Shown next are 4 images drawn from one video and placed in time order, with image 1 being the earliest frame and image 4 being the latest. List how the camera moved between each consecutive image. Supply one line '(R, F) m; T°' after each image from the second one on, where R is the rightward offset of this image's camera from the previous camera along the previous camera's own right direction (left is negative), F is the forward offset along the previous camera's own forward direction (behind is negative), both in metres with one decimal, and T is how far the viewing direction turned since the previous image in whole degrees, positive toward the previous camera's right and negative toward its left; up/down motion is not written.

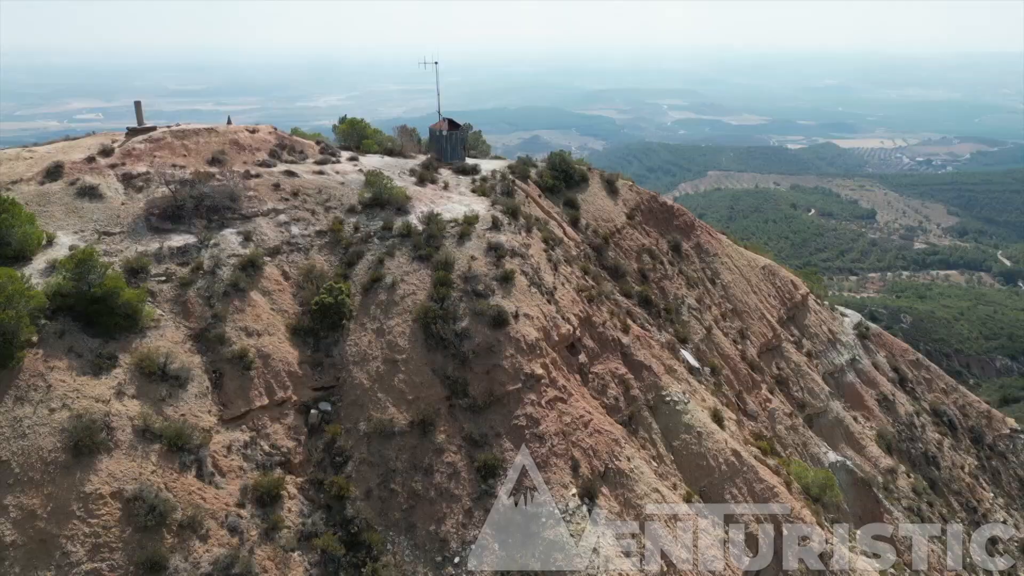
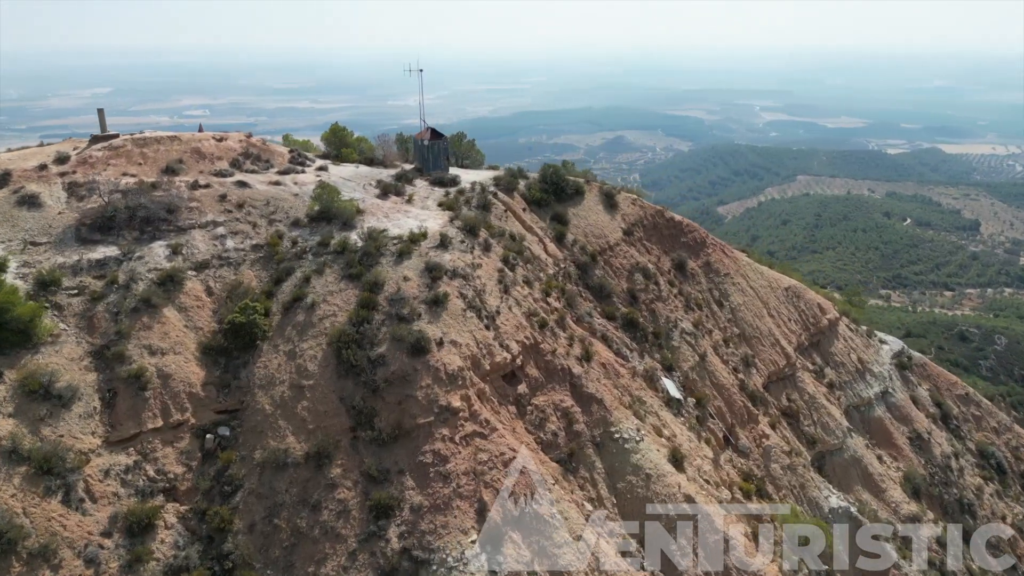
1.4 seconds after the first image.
(+3.7, +1.5) m; -6°
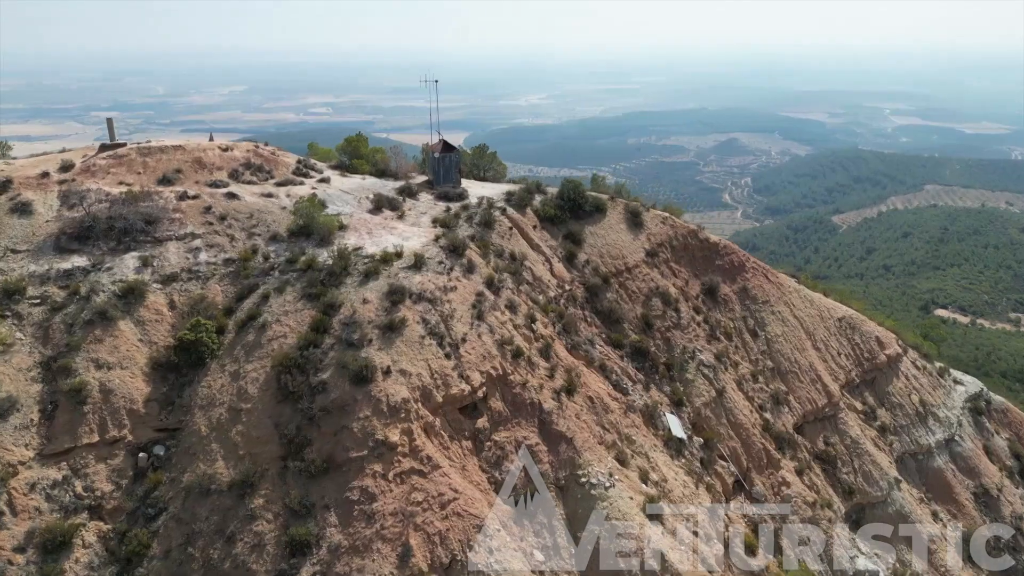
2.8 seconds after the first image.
(+3.4, +1.4) m; -8°
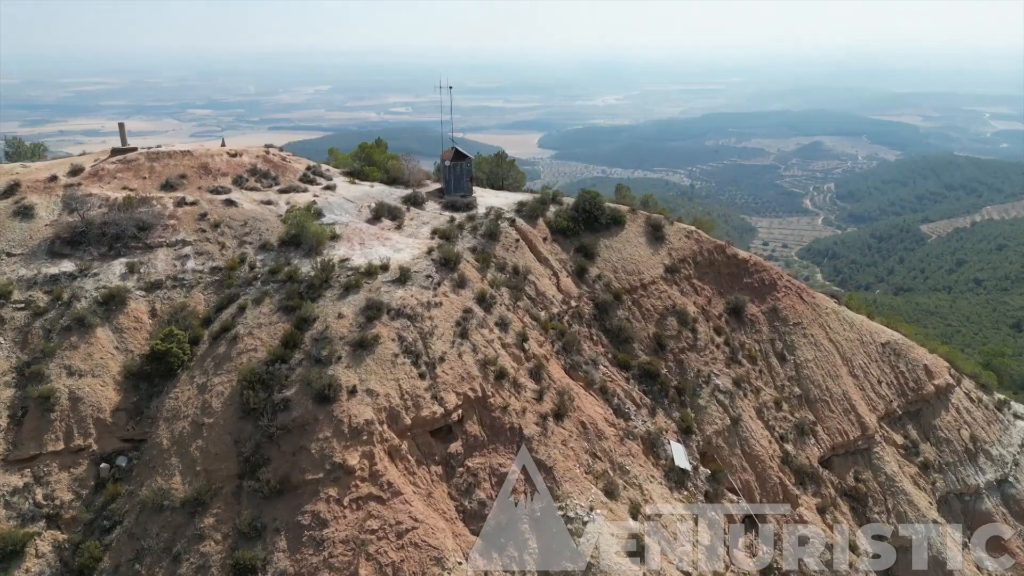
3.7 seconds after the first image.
(+2.2, +1.0) m; -6°
